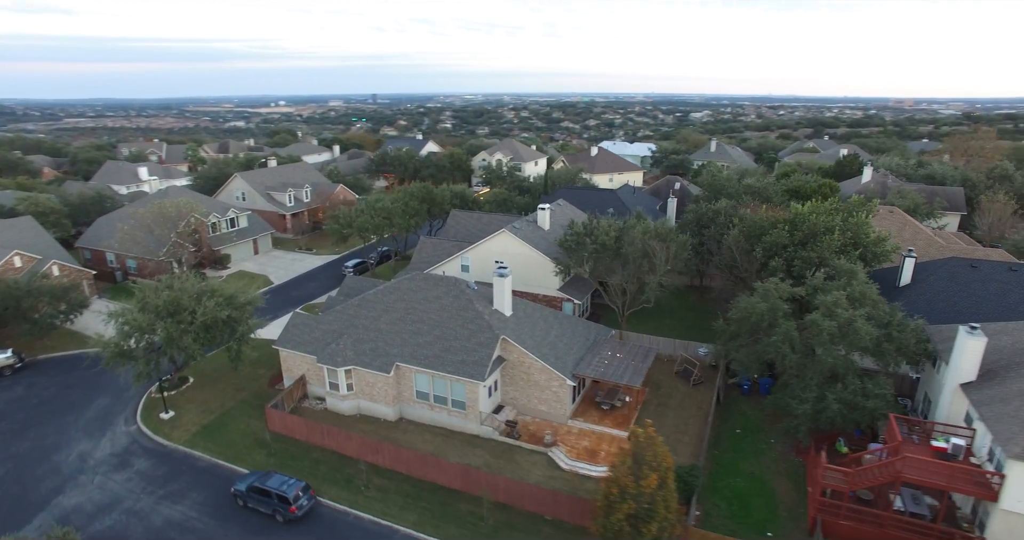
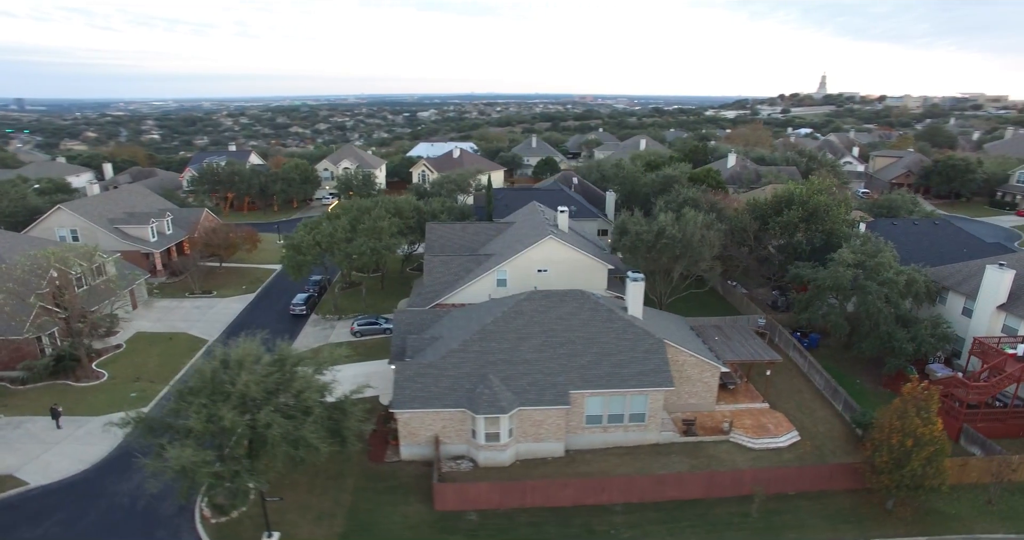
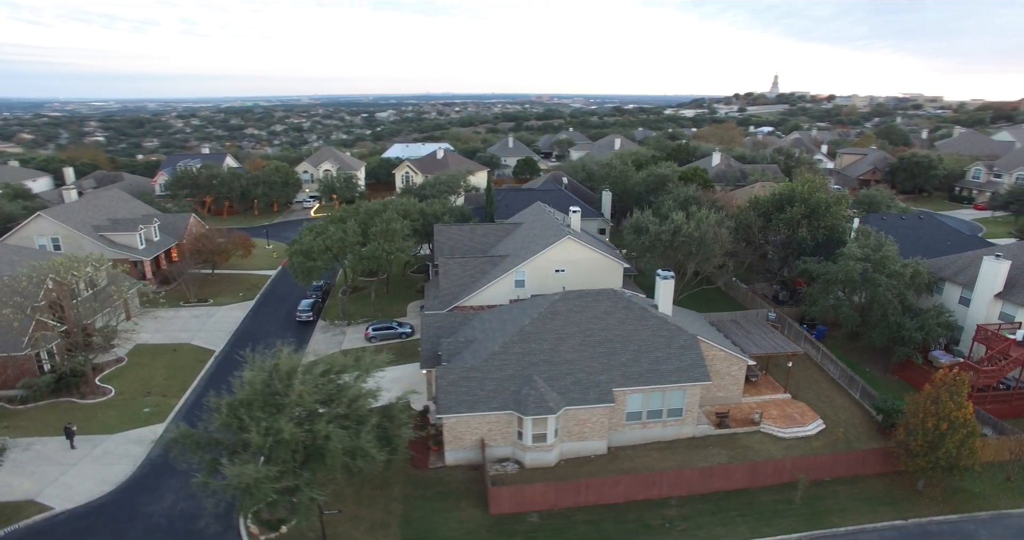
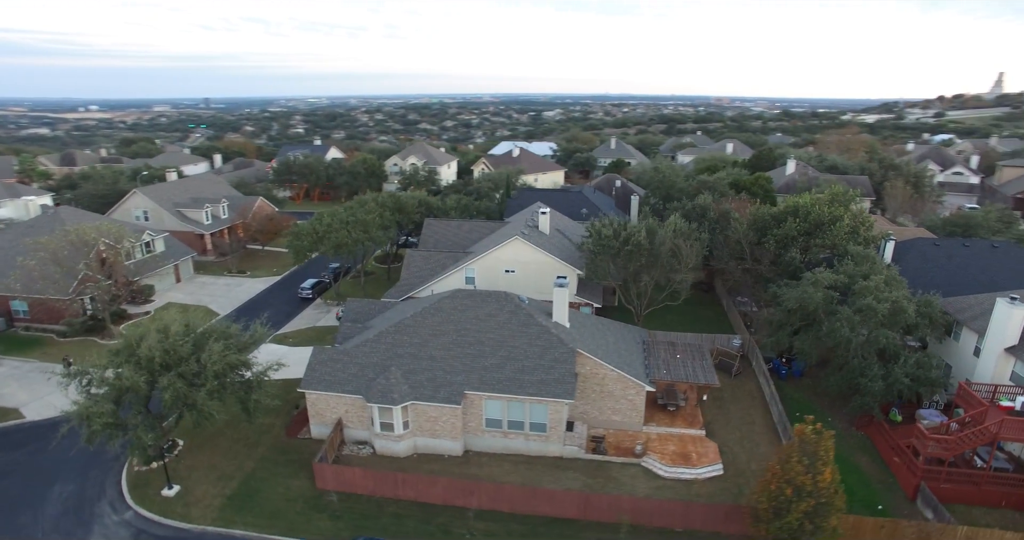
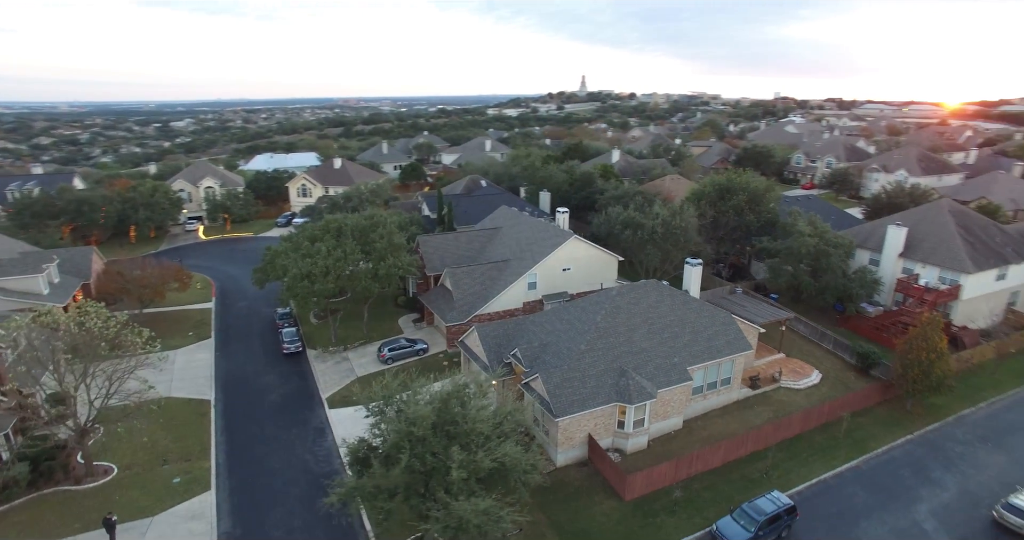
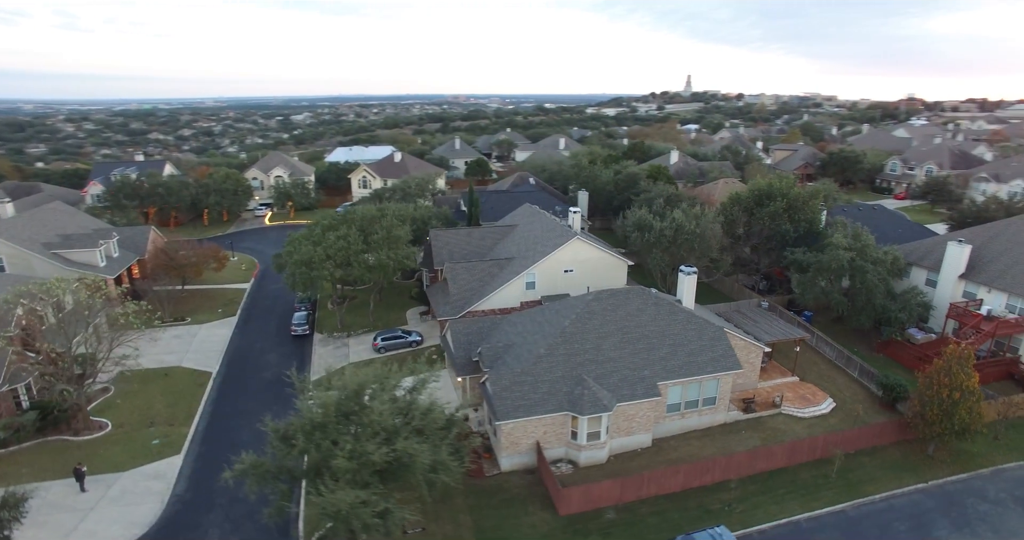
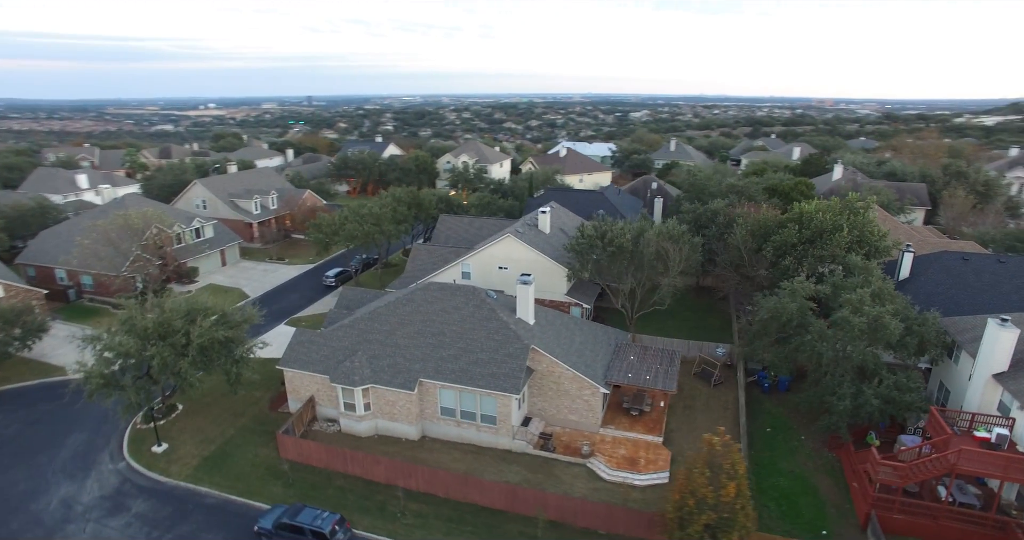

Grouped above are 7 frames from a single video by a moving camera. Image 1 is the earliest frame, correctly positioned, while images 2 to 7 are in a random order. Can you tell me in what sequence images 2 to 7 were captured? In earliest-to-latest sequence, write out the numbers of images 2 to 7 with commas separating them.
7, 4, 2, 3, 6, 5
